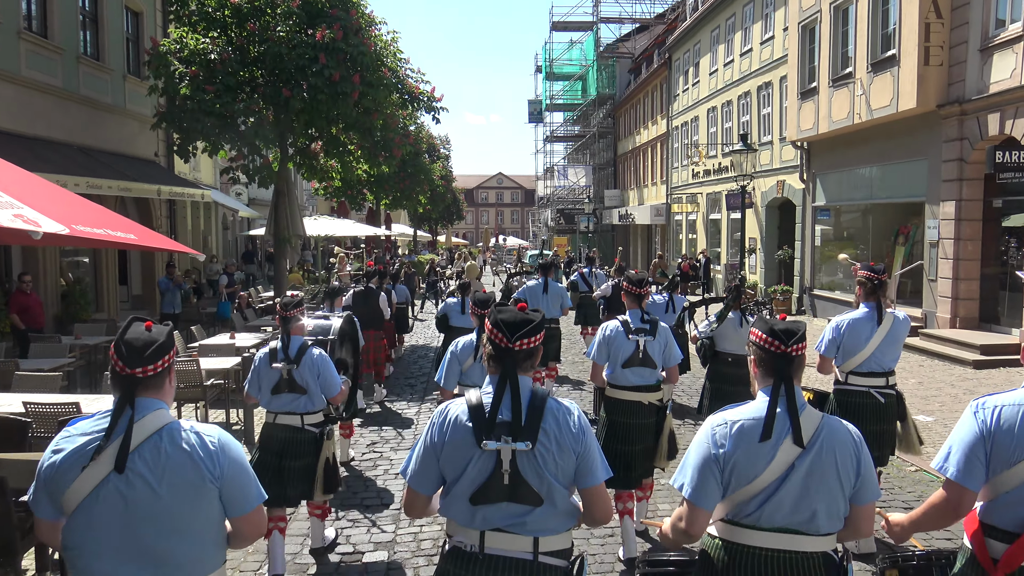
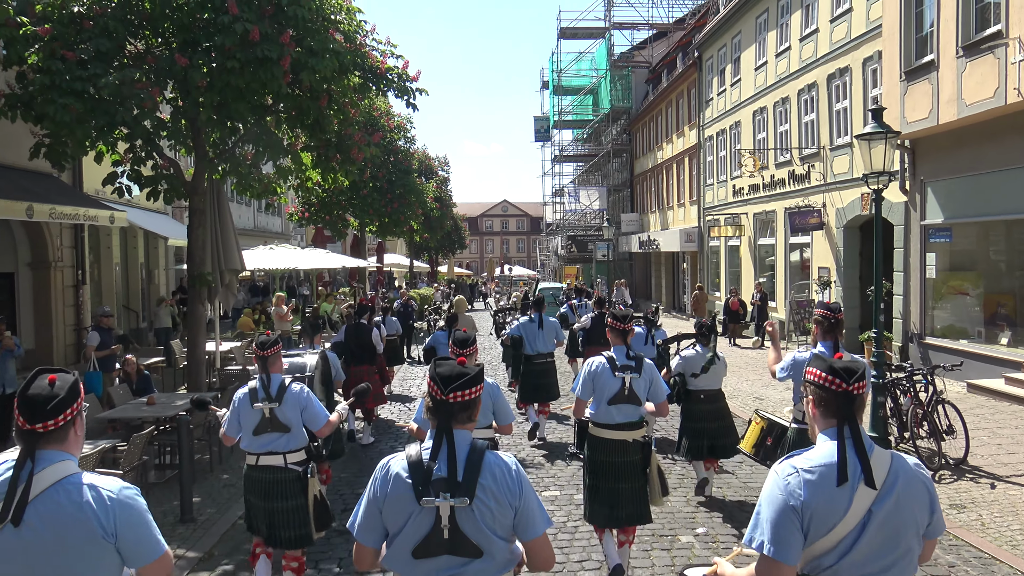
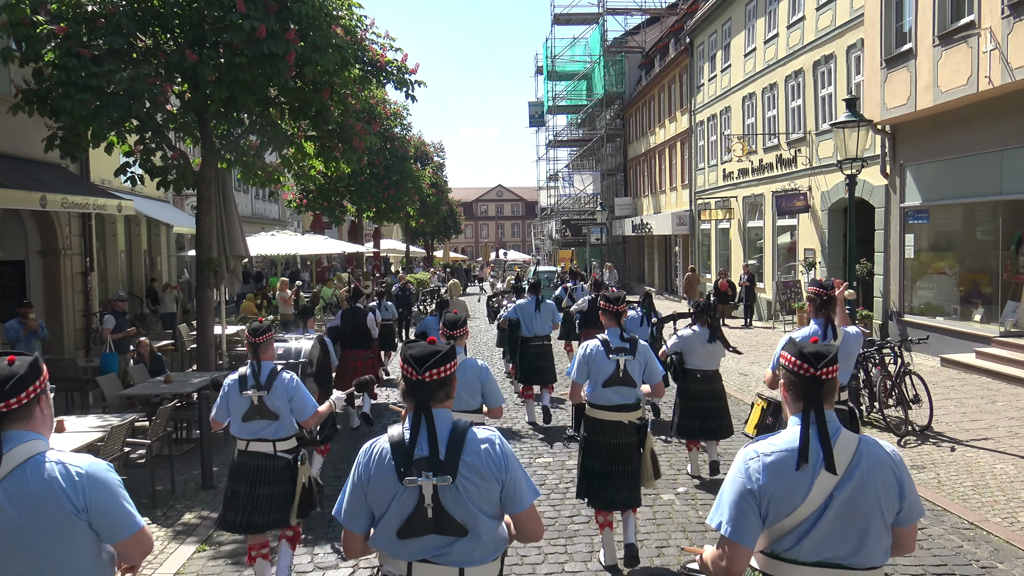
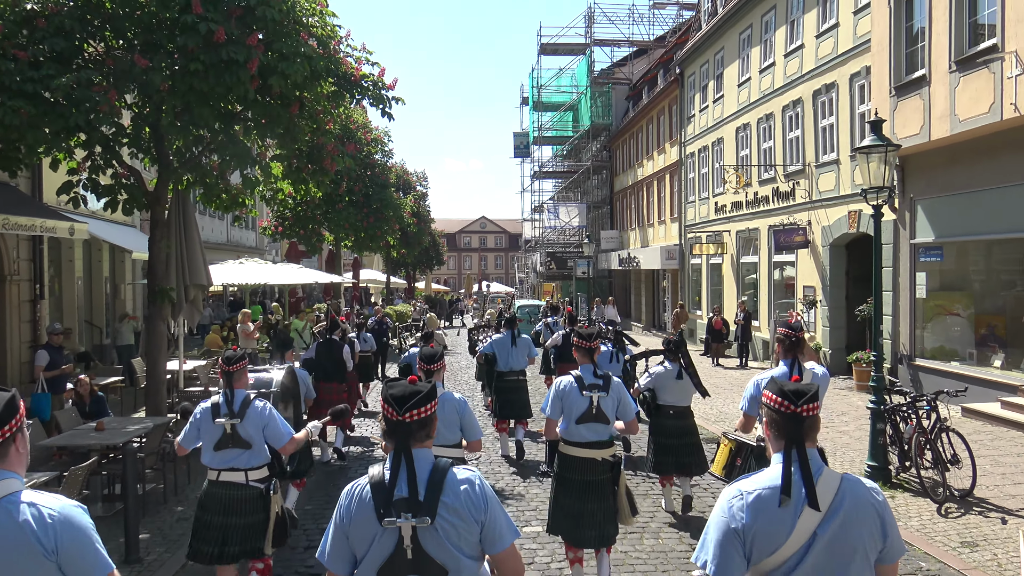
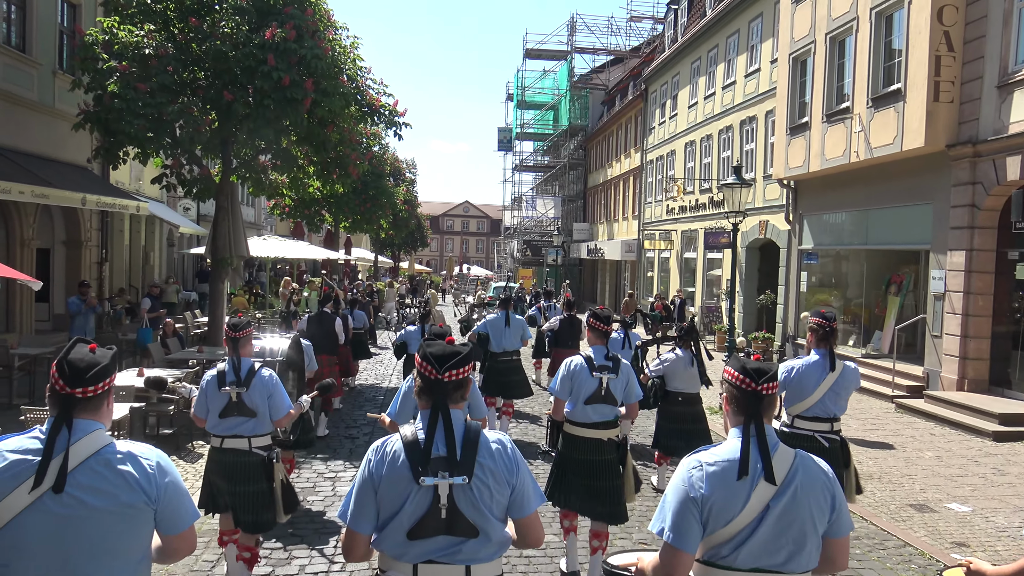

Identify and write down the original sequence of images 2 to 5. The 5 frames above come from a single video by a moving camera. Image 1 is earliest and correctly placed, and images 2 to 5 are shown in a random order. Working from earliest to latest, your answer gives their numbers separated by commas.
5, 3, 2, 4
